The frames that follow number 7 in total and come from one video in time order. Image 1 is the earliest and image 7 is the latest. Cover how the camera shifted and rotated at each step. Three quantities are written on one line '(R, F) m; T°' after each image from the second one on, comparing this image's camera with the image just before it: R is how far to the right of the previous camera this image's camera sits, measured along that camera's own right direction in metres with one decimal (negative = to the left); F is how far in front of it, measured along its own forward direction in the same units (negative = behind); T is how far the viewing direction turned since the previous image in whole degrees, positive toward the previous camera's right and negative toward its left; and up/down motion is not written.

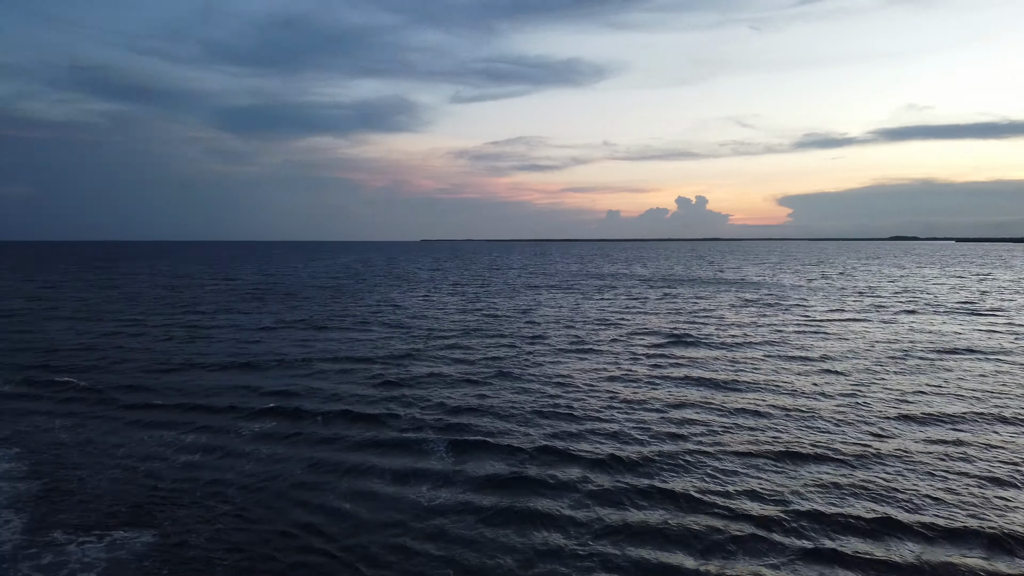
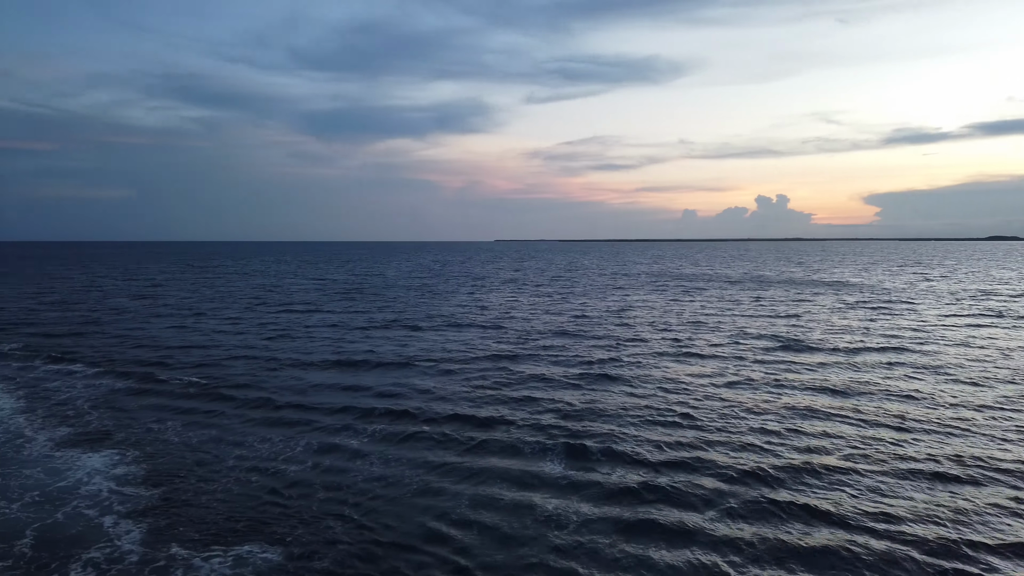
(-1.1, +1.1) m; -6°
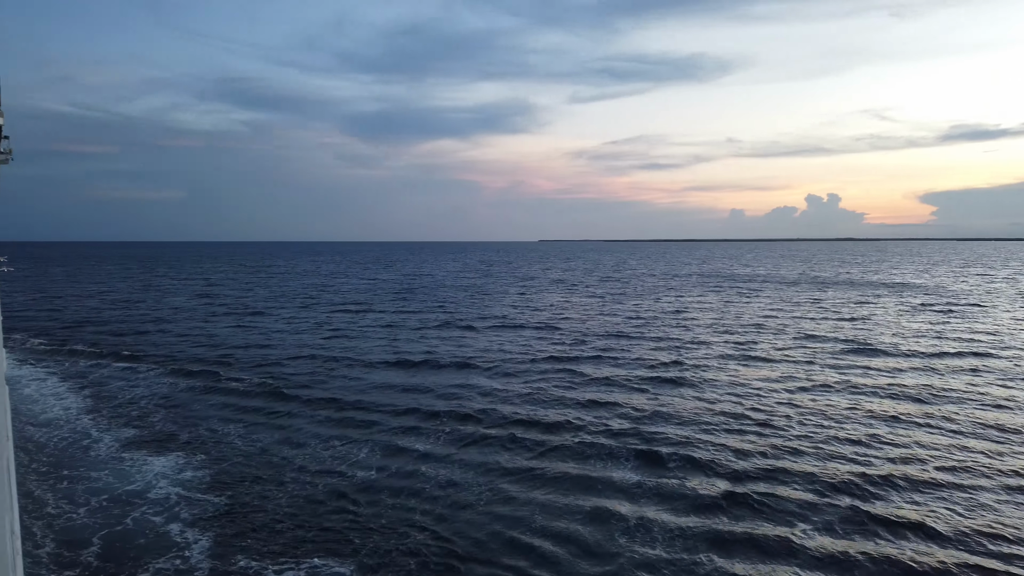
(-0.6, +0.7) m; -3°
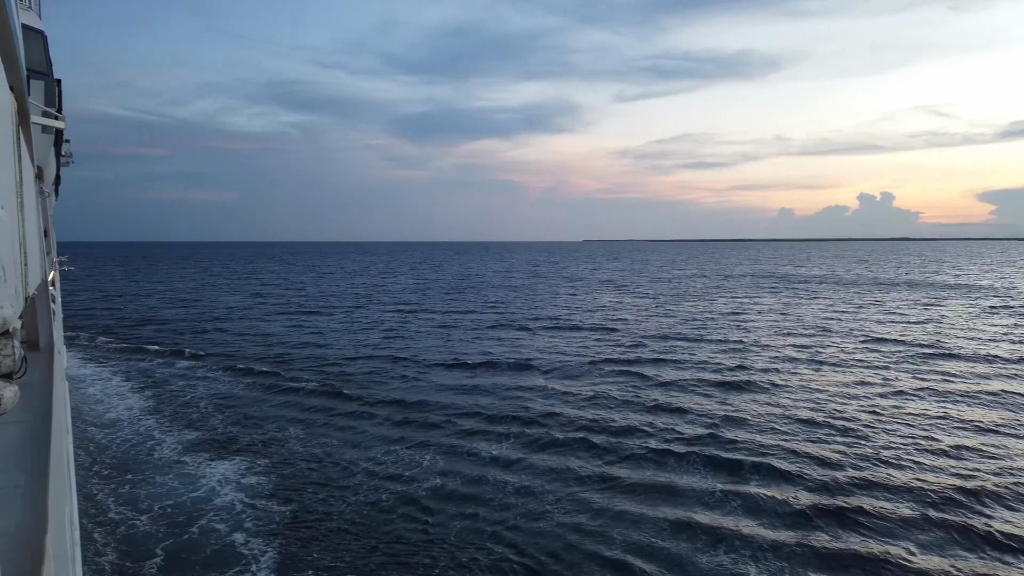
(-0.5, +0.7) m; -3°
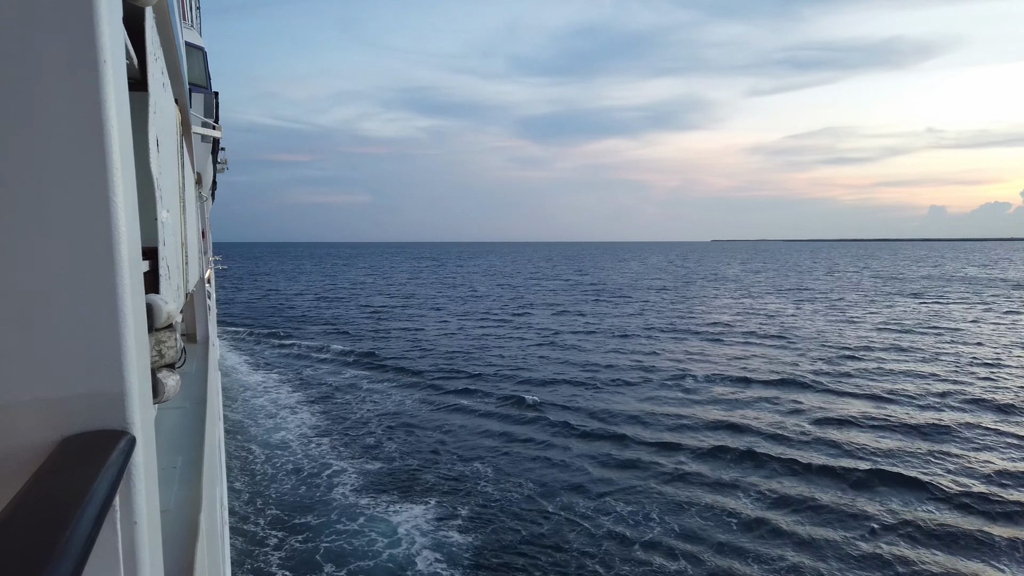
(-1.8, +2.9) m; -9°
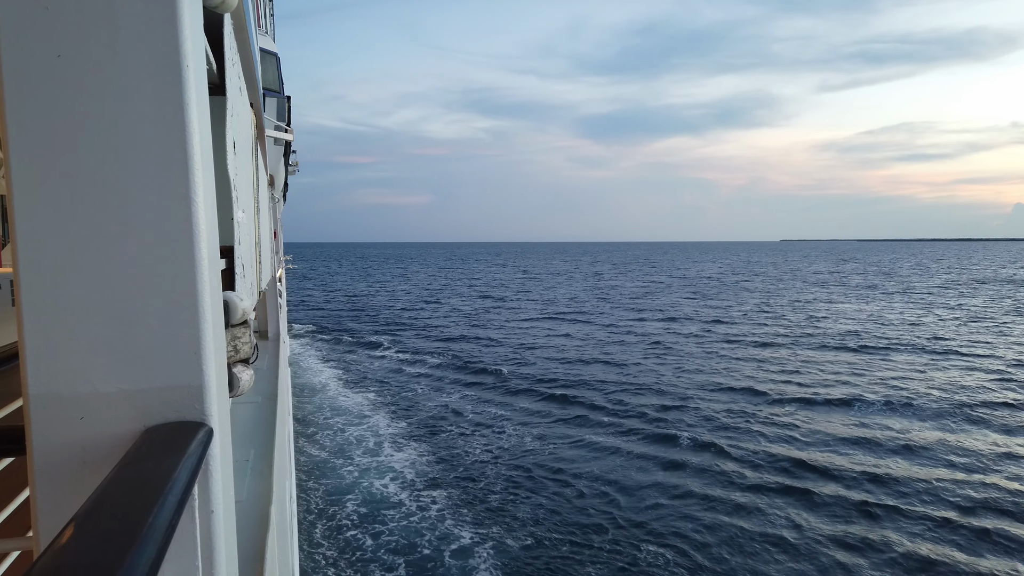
(-1.5, +3.4) m; -5°
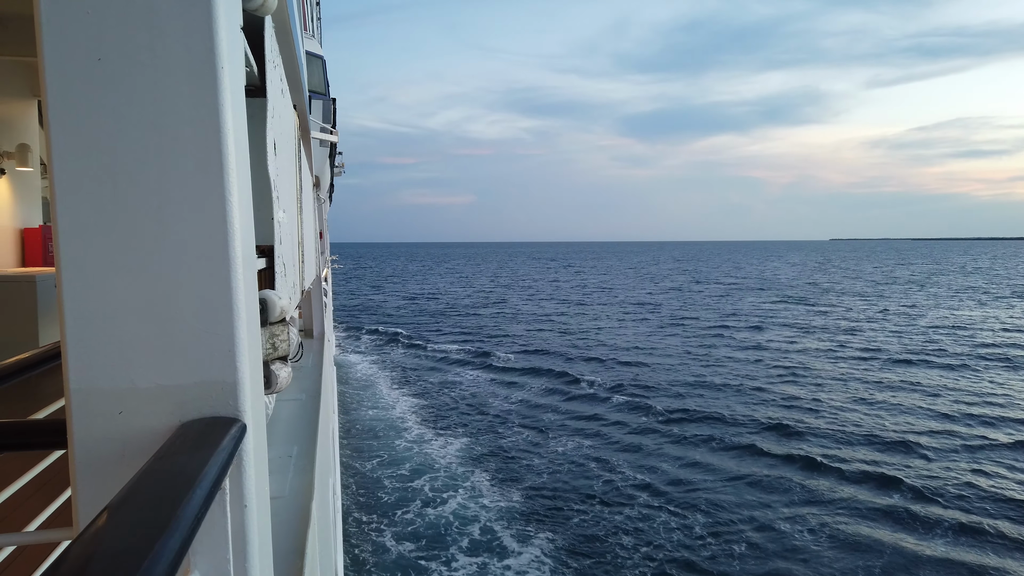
(+0.2, +4.0) m; -3°
